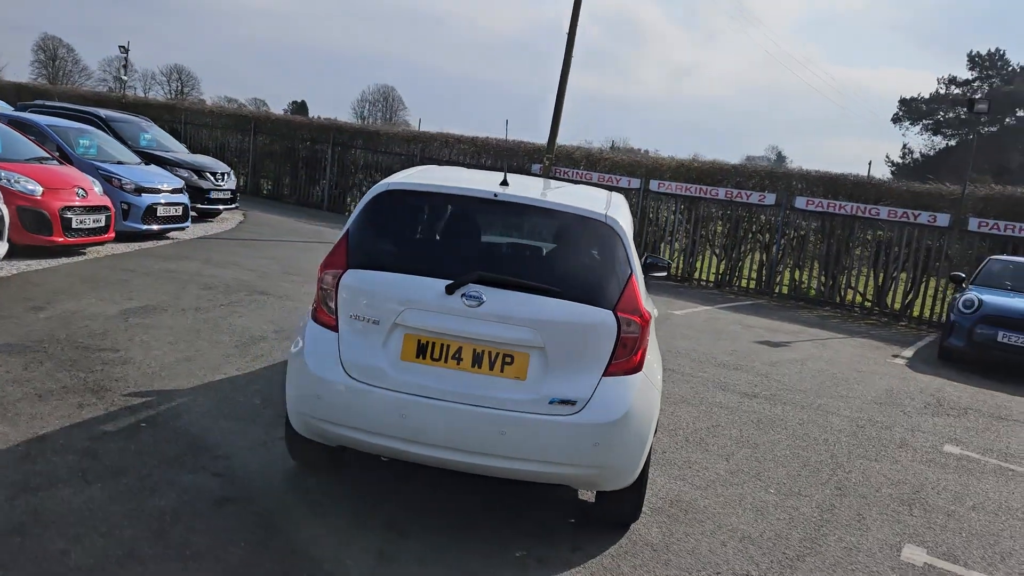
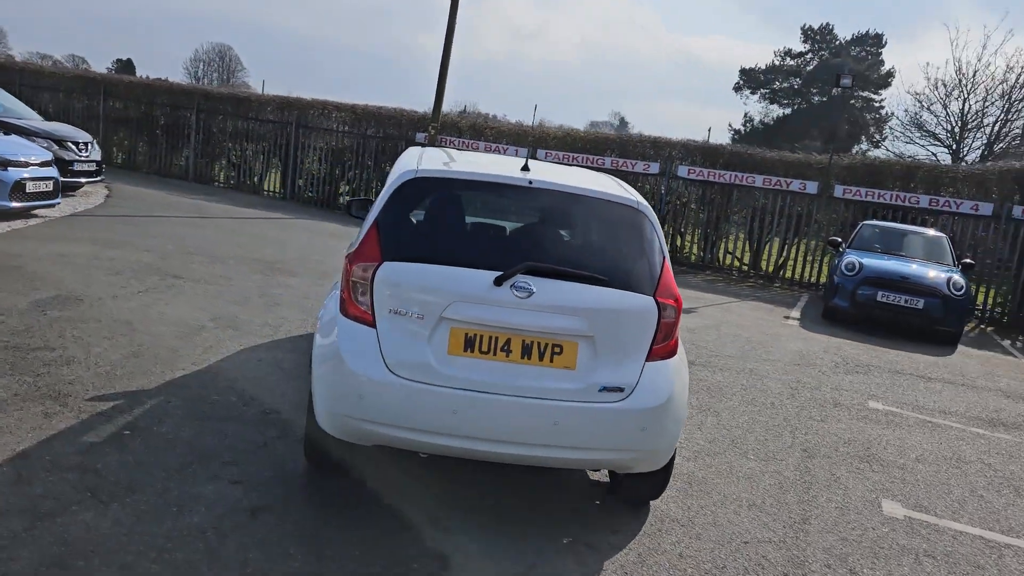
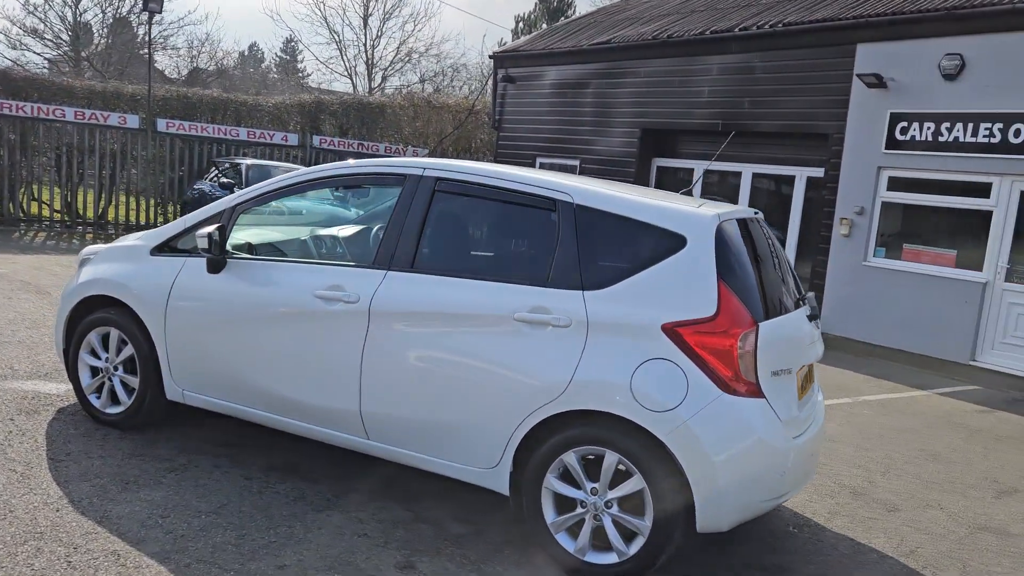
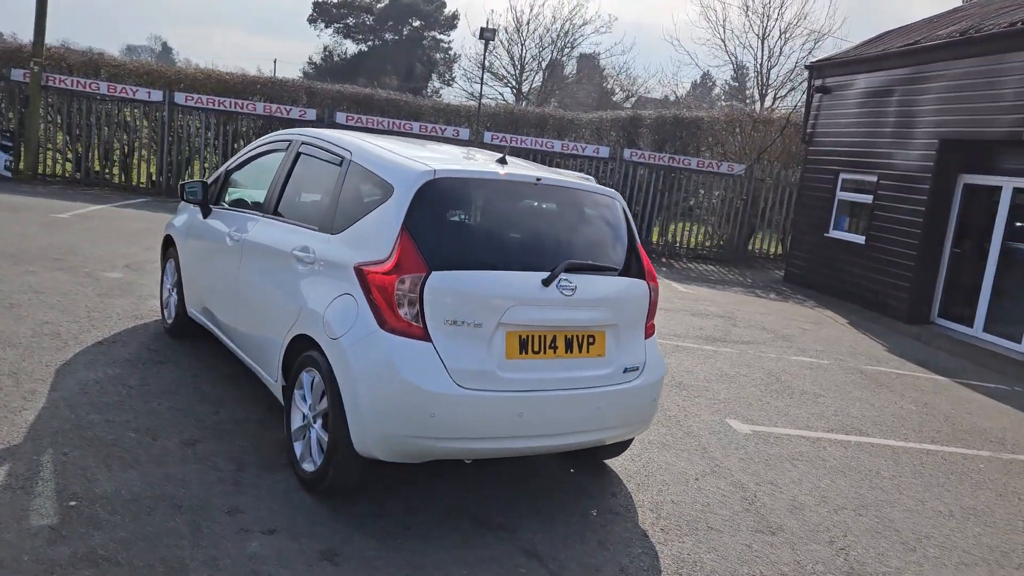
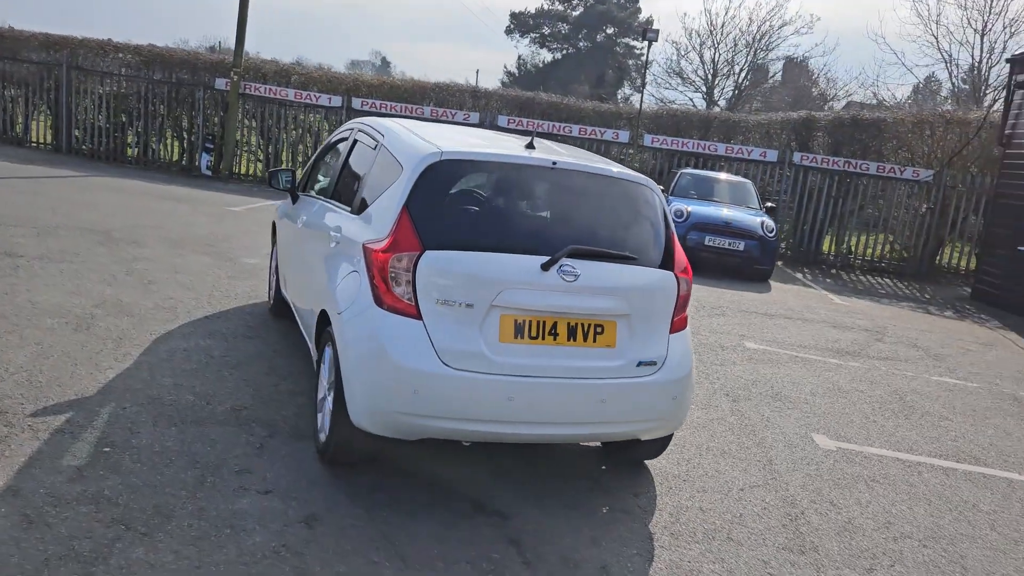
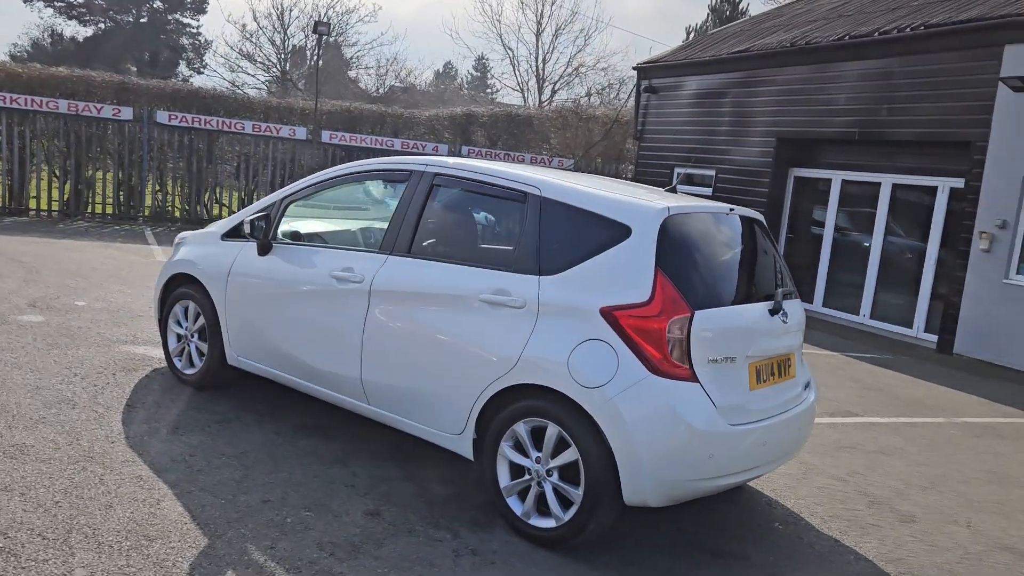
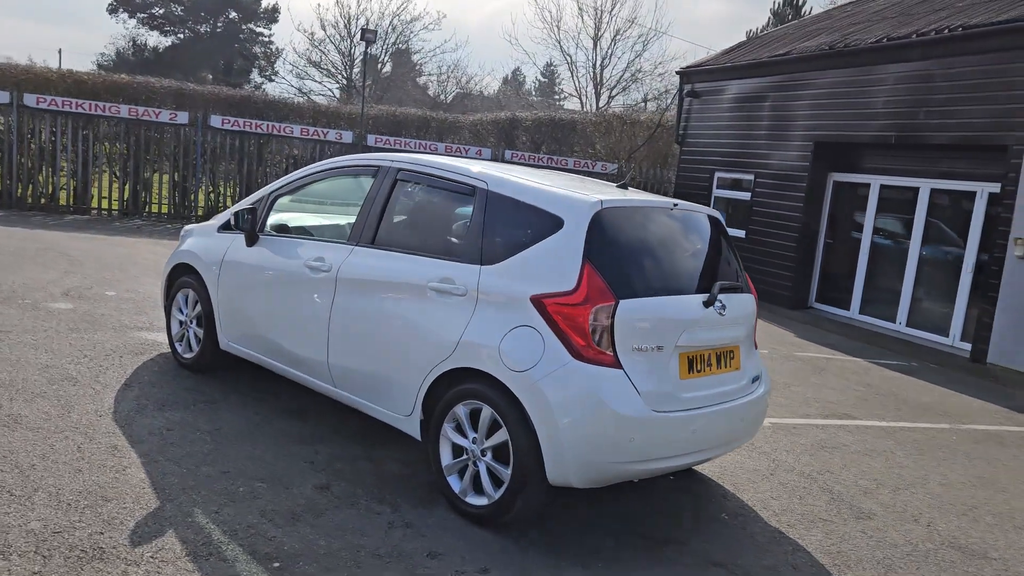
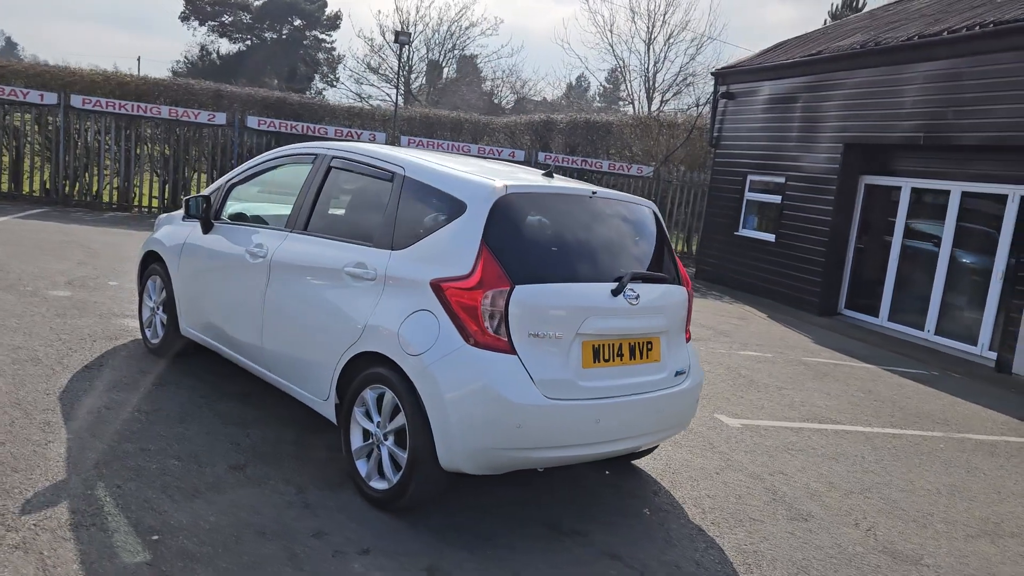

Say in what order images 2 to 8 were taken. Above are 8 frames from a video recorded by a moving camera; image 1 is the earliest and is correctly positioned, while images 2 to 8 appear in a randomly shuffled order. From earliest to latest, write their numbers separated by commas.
2, 5, 4, 8, 7, 6, 3
